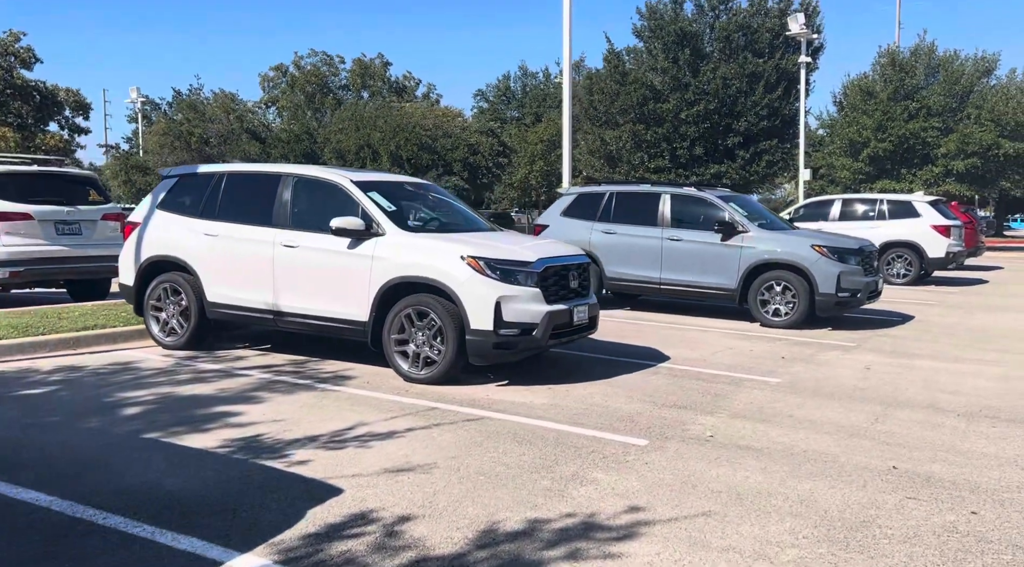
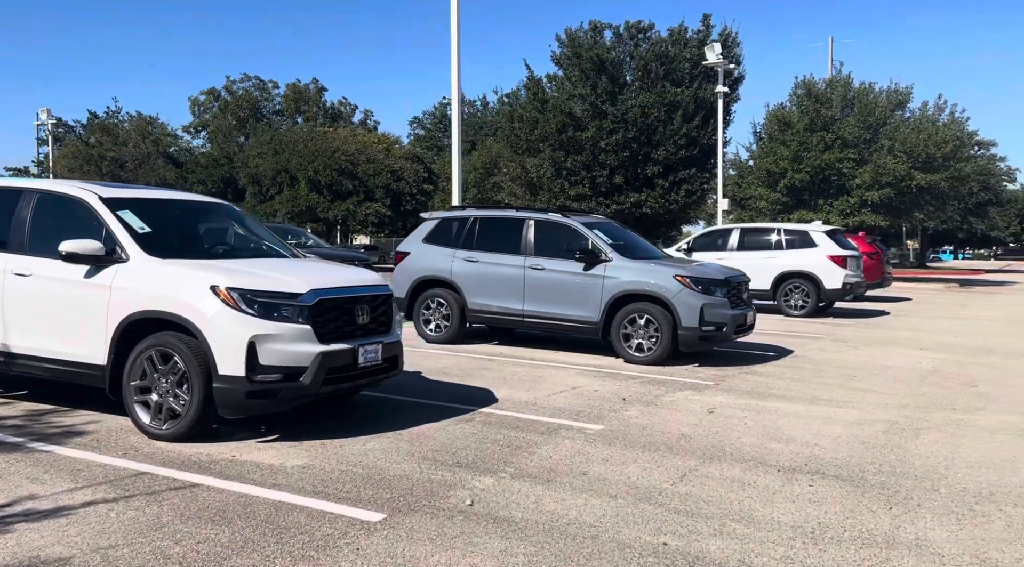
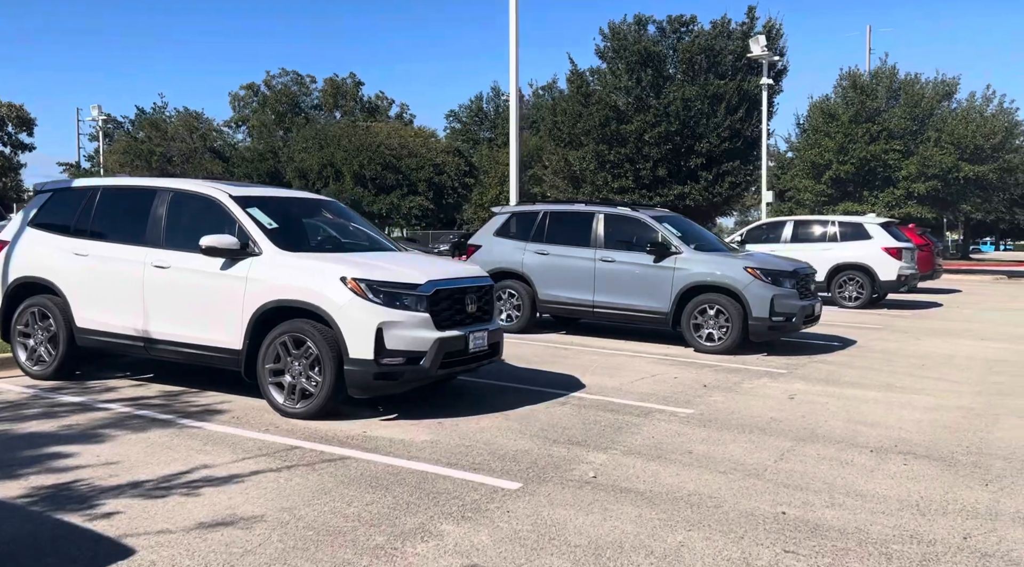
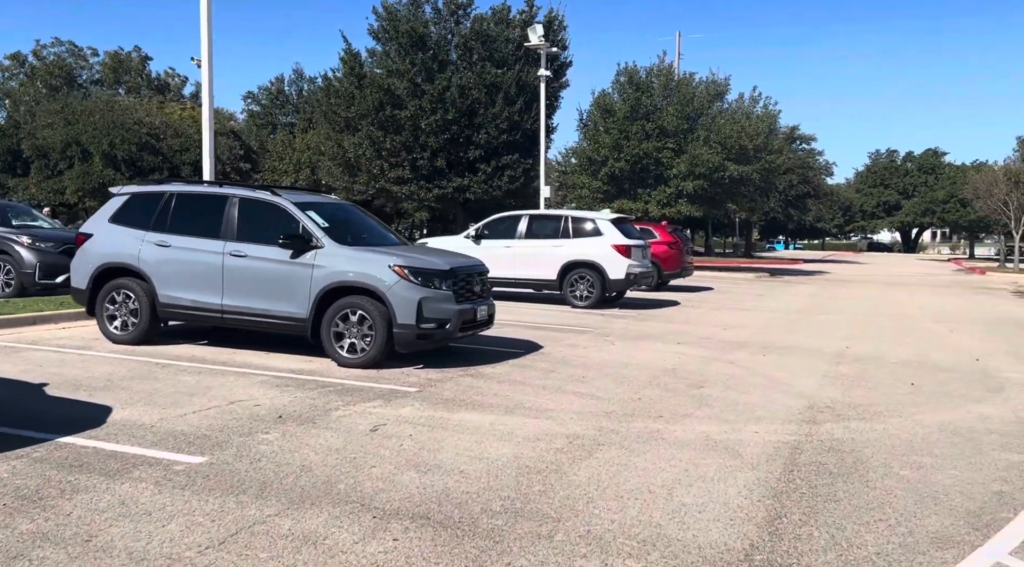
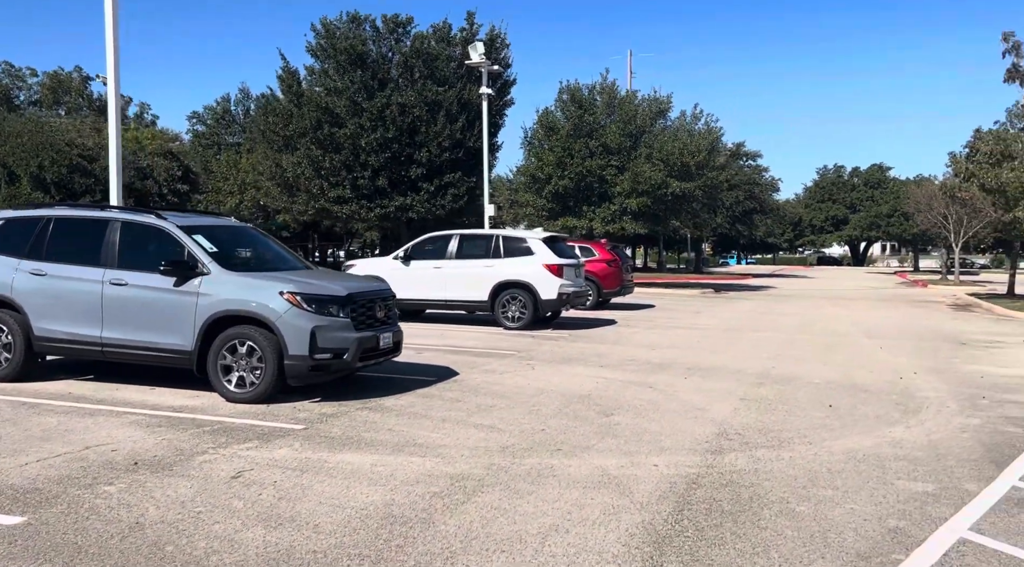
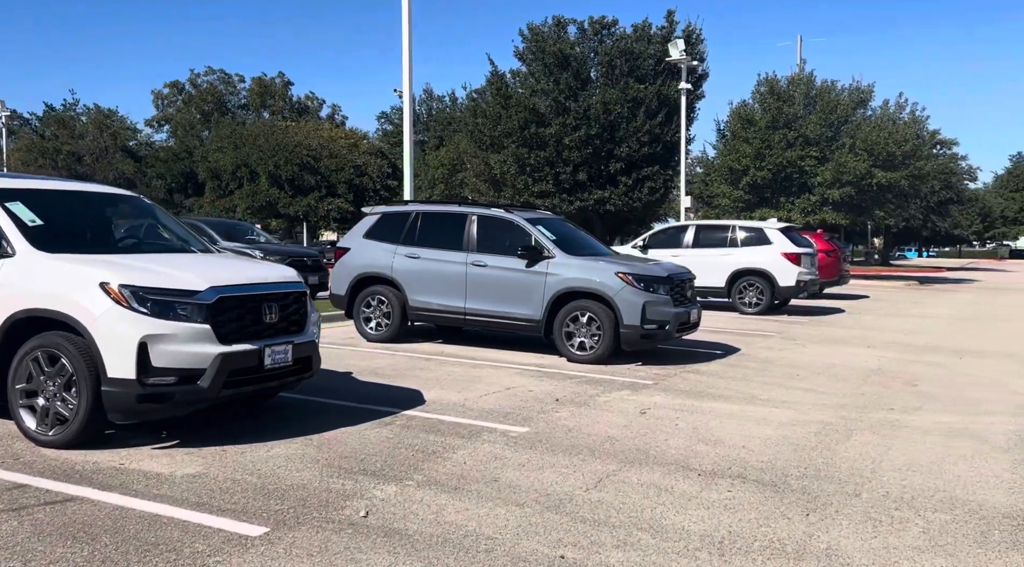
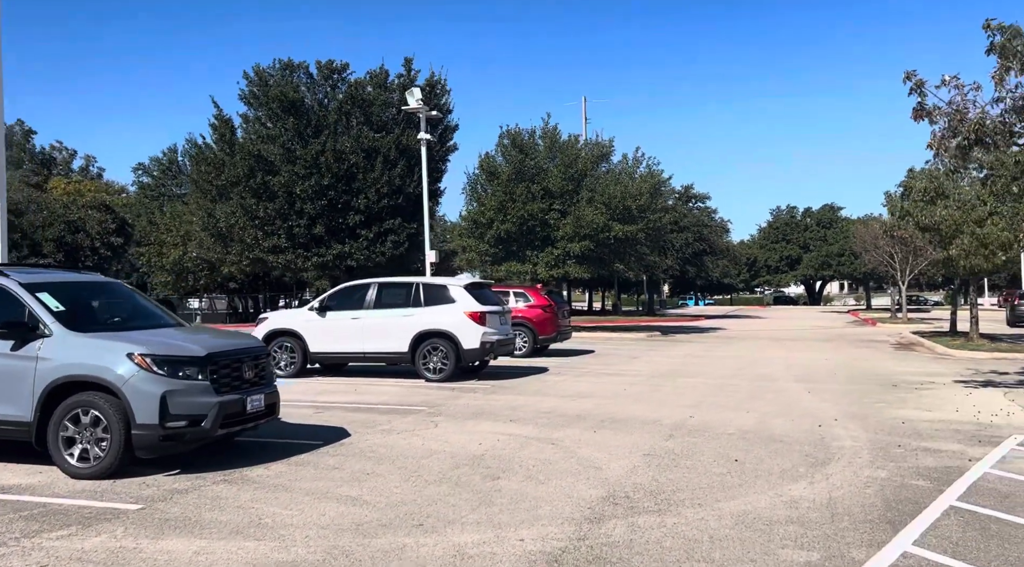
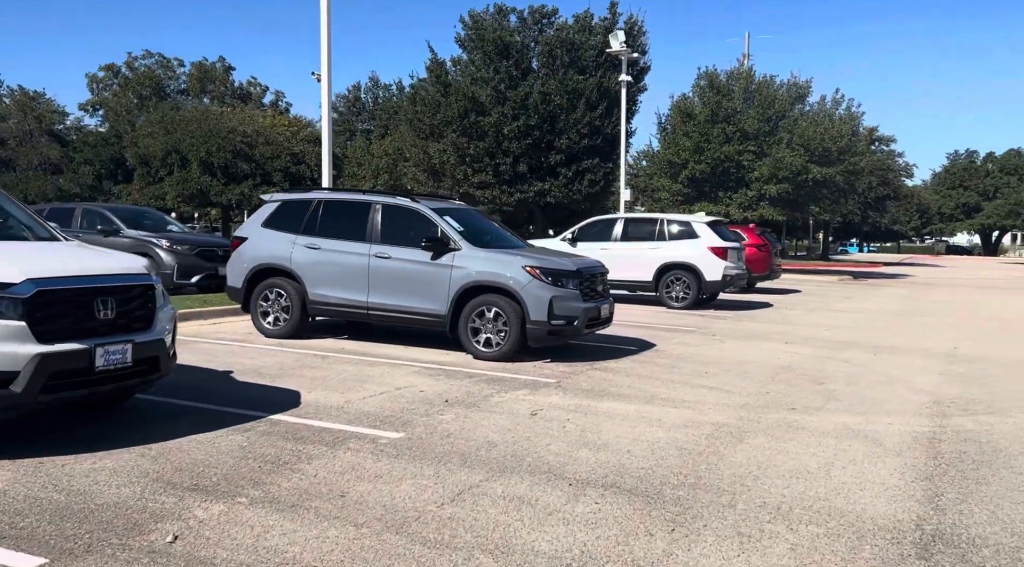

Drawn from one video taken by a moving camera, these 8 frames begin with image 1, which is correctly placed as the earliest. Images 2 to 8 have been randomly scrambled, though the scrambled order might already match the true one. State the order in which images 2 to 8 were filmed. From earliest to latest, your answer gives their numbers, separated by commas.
3, 2, 6, 8, 4, 5, 7
